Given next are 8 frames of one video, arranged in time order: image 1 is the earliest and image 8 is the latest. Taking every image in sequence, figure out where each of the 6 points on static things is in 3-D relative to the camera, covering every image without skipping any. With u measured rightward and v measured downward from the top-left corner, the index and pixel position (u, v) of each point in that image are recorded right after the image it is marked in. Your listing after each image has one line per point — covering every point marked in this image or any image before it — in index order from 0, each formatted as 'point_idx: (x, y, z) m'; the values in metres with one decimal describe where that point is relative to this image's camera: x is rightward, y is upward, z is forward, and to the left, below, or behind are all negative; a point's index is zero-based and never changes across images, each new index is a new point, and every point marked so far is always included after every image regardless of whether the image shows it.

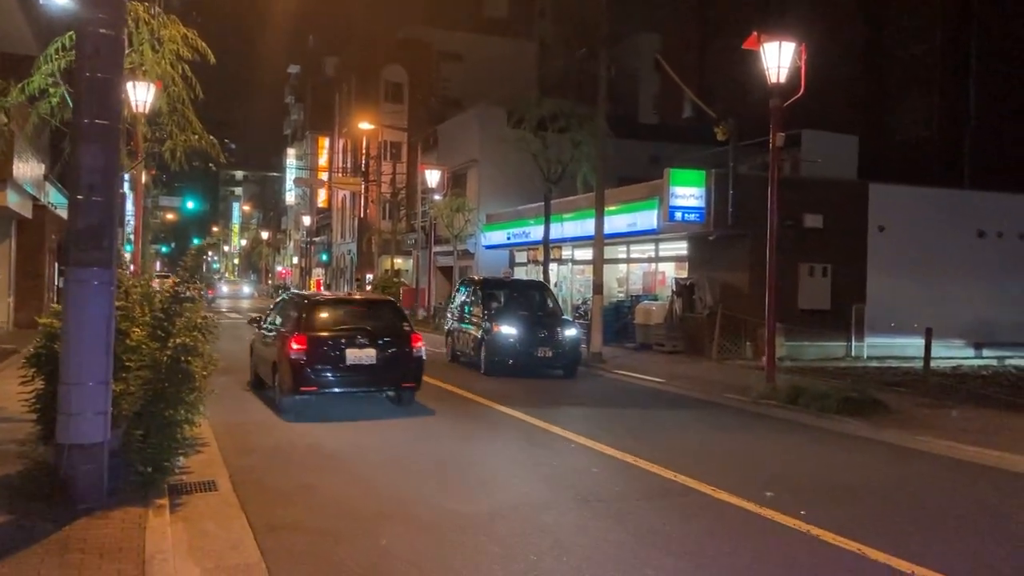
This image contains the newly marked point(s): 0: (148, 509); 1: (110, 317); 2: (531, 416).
0: (-3.7, -2.2, +9.5) m
1: (-4.1, -0.3, +9.5) m
2: (+0.4, -2.3, +16.9) m
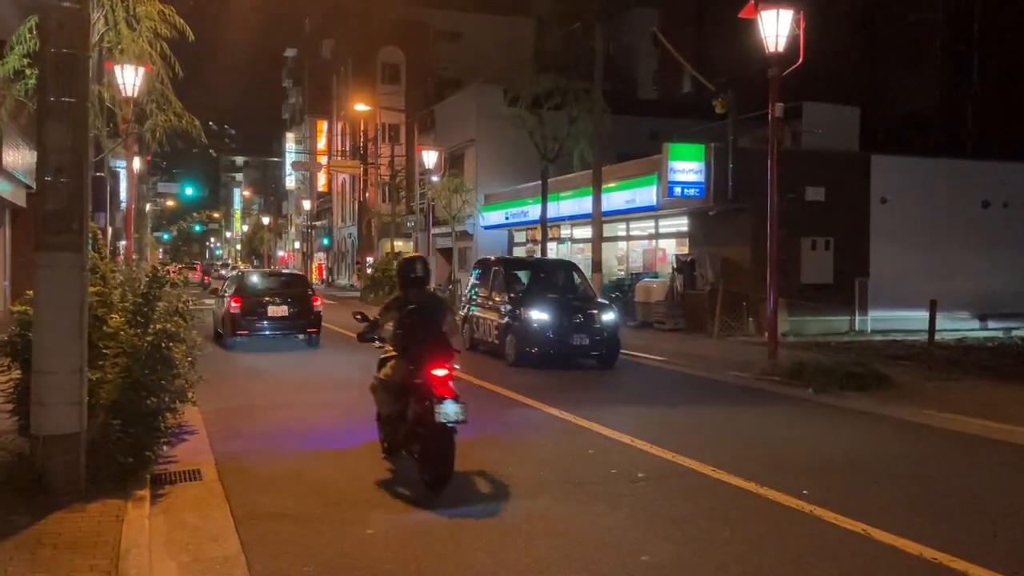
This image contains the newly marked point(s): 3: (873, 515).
0: (-3.7, -2.1, +9.2) m
1: (-4.2, -0.1, +9.2) m
2: (+0.3, -2.0, +16.6) m
3: (+3.4, -2.1, +8.9) m
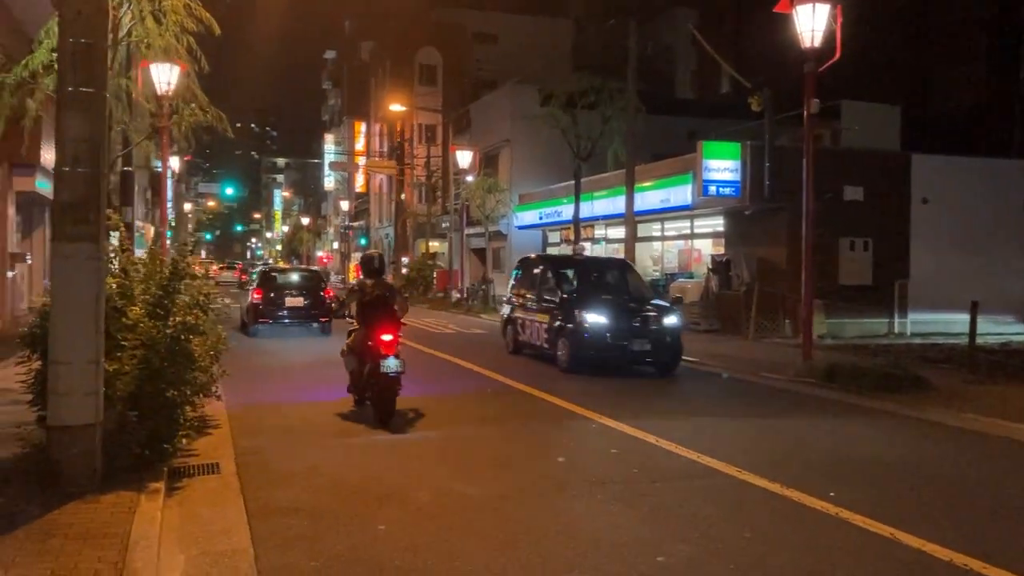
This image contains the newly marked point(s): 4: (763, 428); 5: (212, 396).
0: (-3.6, -2.0, +9.1) m
1: (-4.0, 0.0, +9.2) m
2: (+0.8, -1.9, +16.4) m
3: (+3.5, -2.1, +8.6) m
4: (+3.6, -2.0, +13.6) m
5: (-4.4, -1.6, +13.9) m
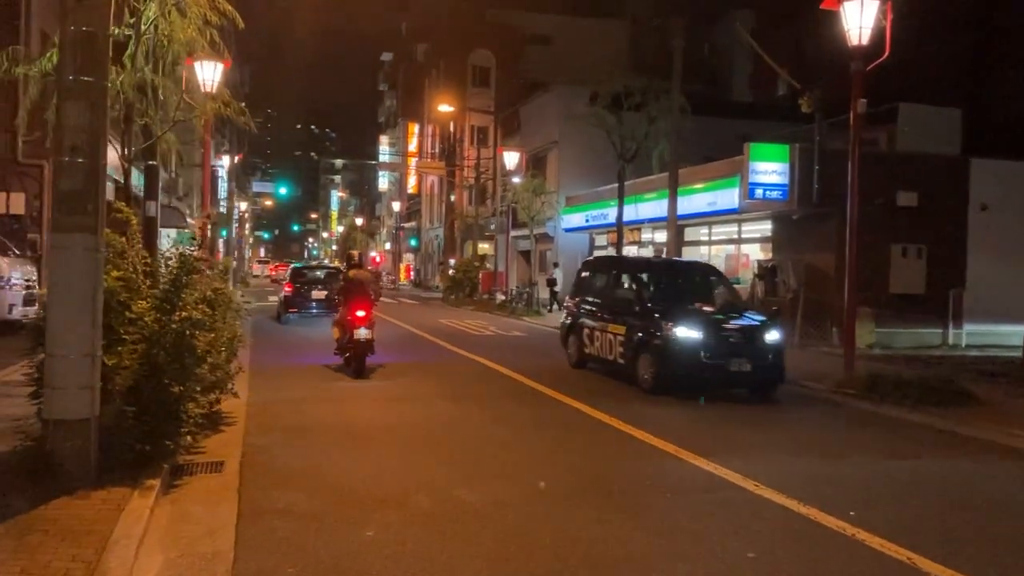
0: (-3.6, -1.9, +9.0) m
1: (-4.0, +0.1, +9.0) m
2: (+1.2, -2.0, +16.0) m
3: (+3.5, -2.2, +8.0) m
4: (+3.8, -2.1, +13.0) m
5: (-4.1, -1.5, +13.7) m
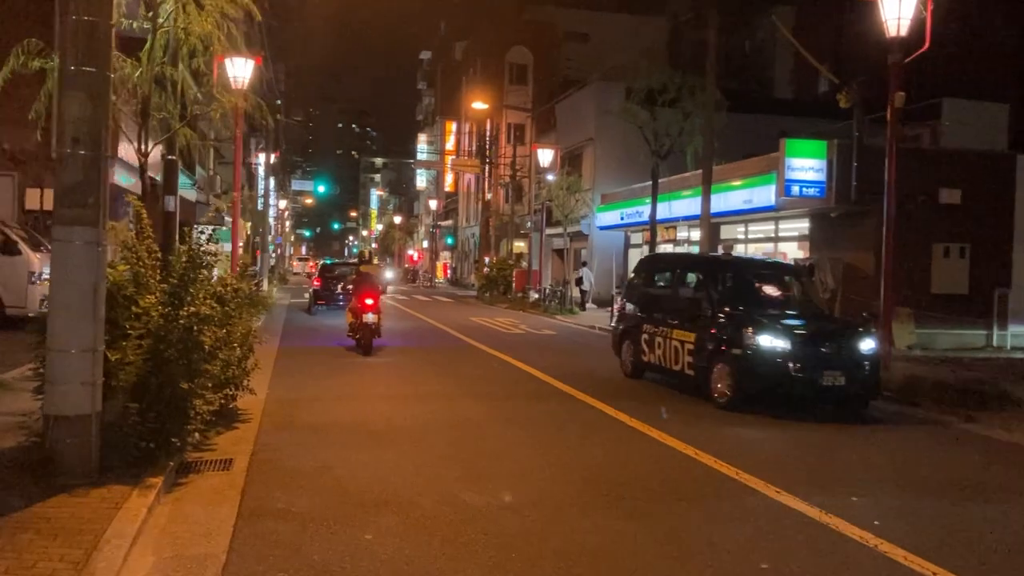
0: (-3.5, -1.9, +8.8) m
1: (-3.9, +0.1, +8.9) m
2: (+1.5, -1.9, +15.6) m
3: (+3.5, -2.1, +7.6) m
4: (+4.1, -2.1, +12.5) m
5: (-3.9, -1.5, +13.6) m
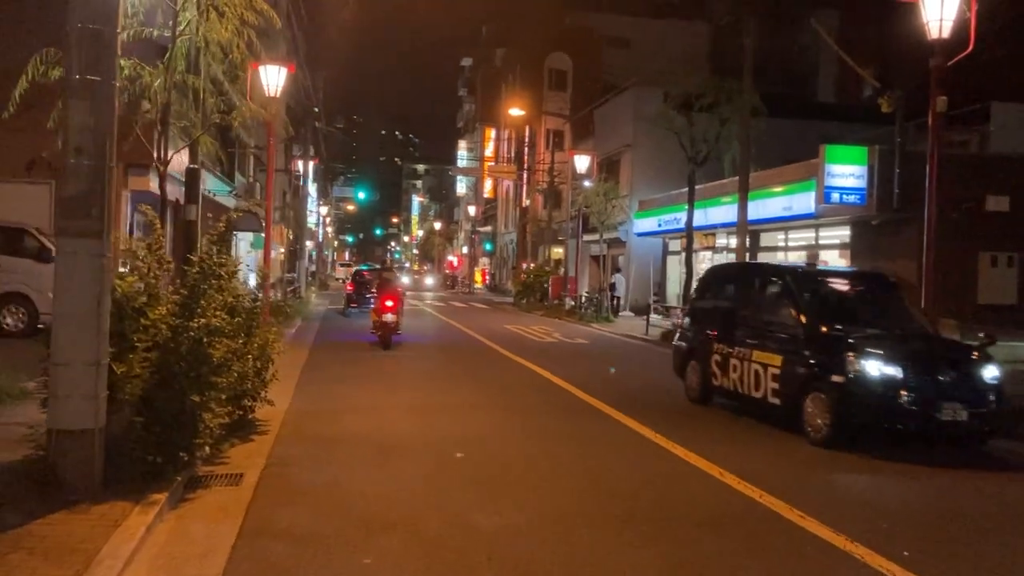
0: (-3.4, -2.0, +8.6) m
1: (-3.8, 0.0, +8.7) m
2: (+1.9, -2.1, +15.2) m
3: (+3.5, -2.3, +7.1) m
4: (+4.3, -2.2, +12.0) m
5: (-3.6, -1.6, +13.4) m
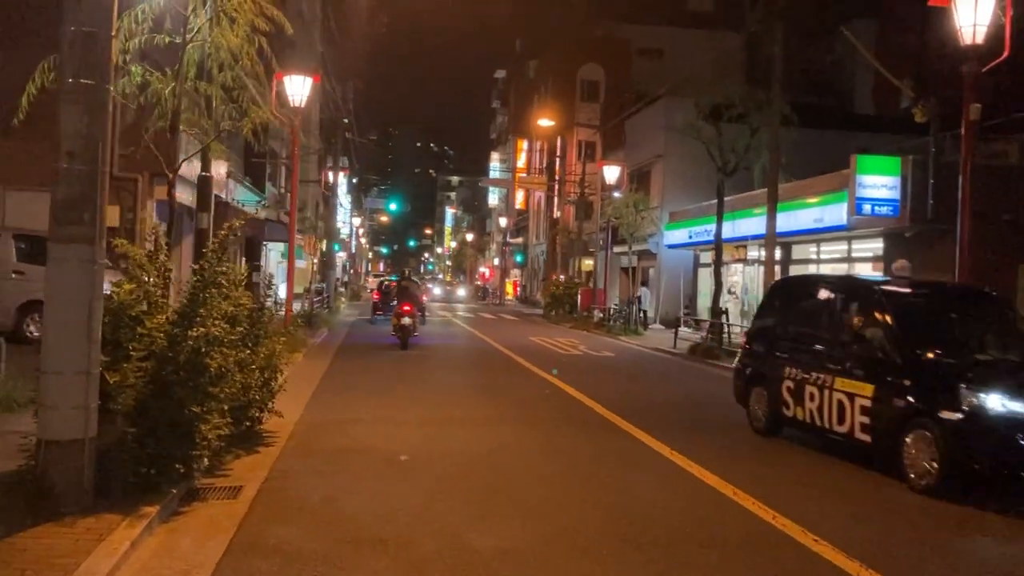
0: (-3.4, -2.0, +8.4) m
1: (-3.8, -0.1, +8.5) m
2: (+2.1, -2.3, +14.8) m
3: (+3.5, -2.4, +6.6) m
4: (+4.4, -2.4, +11.5) m
5: (-3.4, -1.7, +13.2) m
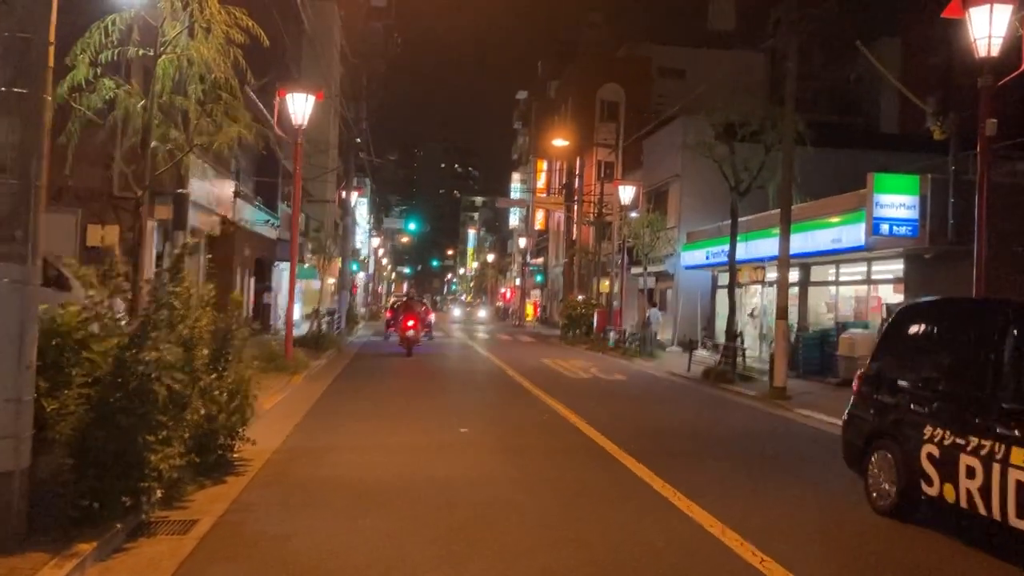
0: (-3.8, -2.2, +7.8) m
1: (-4.1, -0.3, +8.0) m
2: (+2.0, -2.6, +14.0) m
3: (+3.1, -2.5, +5.8) m
4: (+4.1, -2.6, +10.7) m
5: (-3.6, -2.0, +12.6) m
